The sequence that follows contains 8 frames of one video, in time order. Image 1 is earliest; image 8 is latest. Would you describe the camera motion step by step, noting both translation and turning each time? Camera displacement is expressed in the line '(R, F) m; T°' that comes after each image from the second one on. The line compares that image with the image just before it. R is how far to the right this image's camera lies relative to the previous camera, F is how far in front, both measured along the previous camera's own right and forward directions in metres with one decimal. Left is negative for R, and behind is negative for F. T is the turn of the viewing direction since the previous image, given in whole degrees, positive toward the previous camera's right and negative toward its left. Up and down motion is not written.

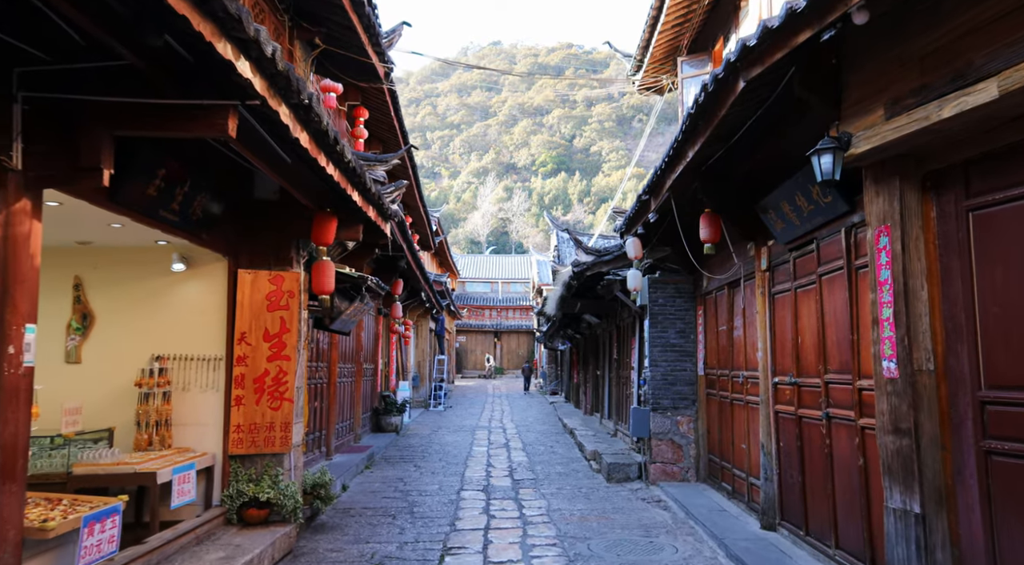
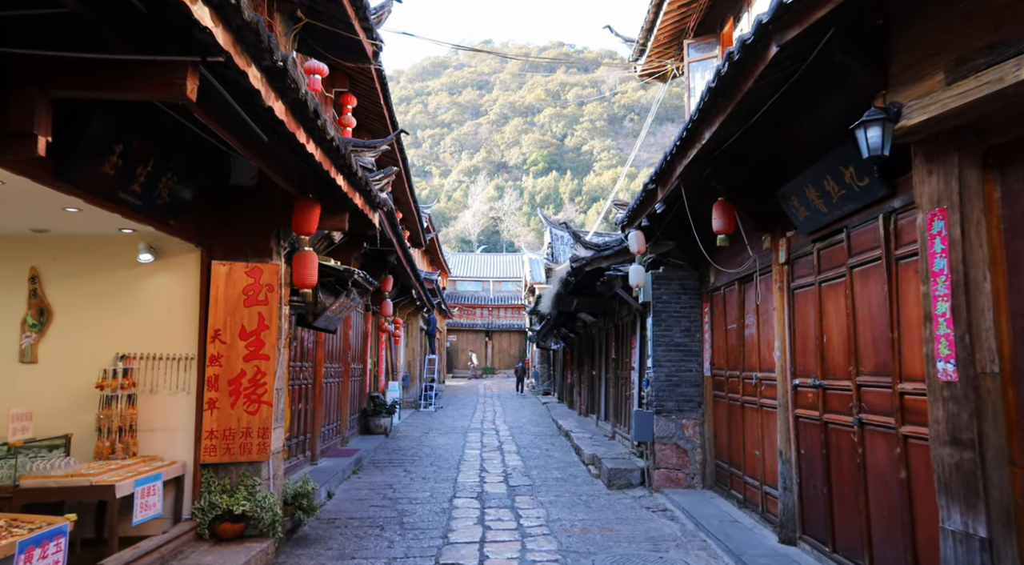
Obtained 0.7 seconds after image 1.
(-0.1, +0.5) m; +1°
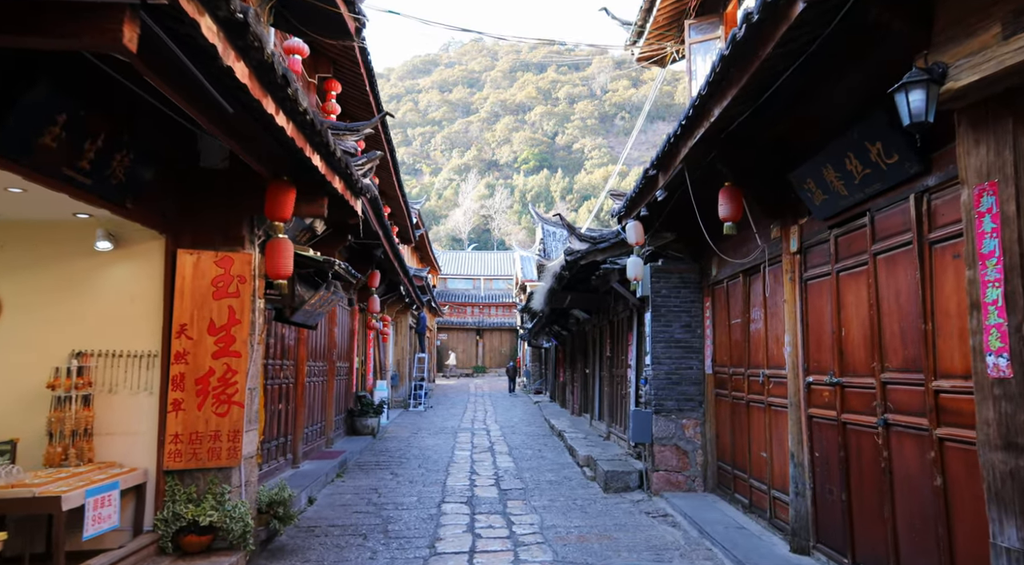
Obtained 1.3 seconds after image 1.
(0.0, +0.4) m; +1°
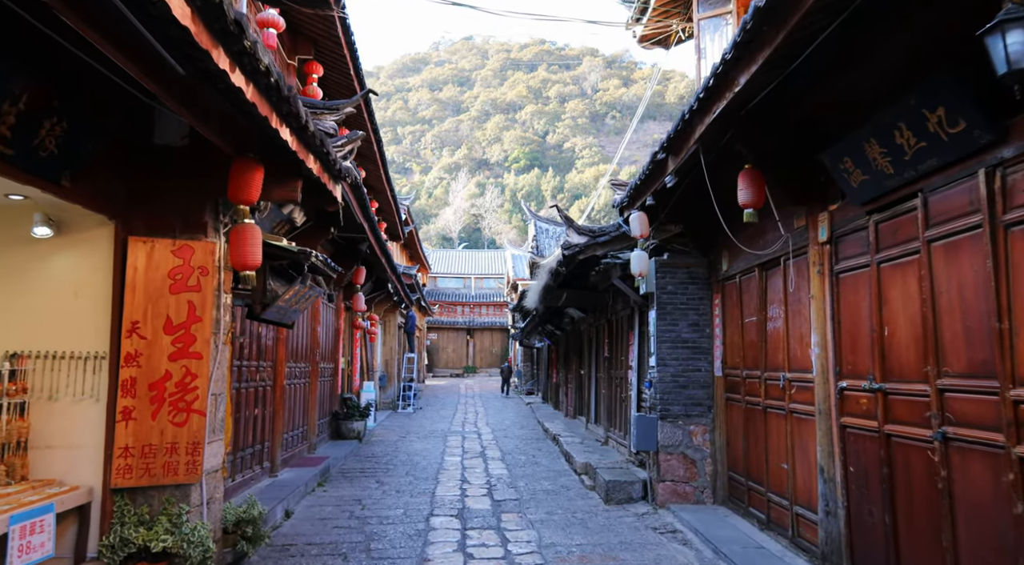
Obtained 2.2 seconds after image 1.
(0.0, +0.6) m; +1°
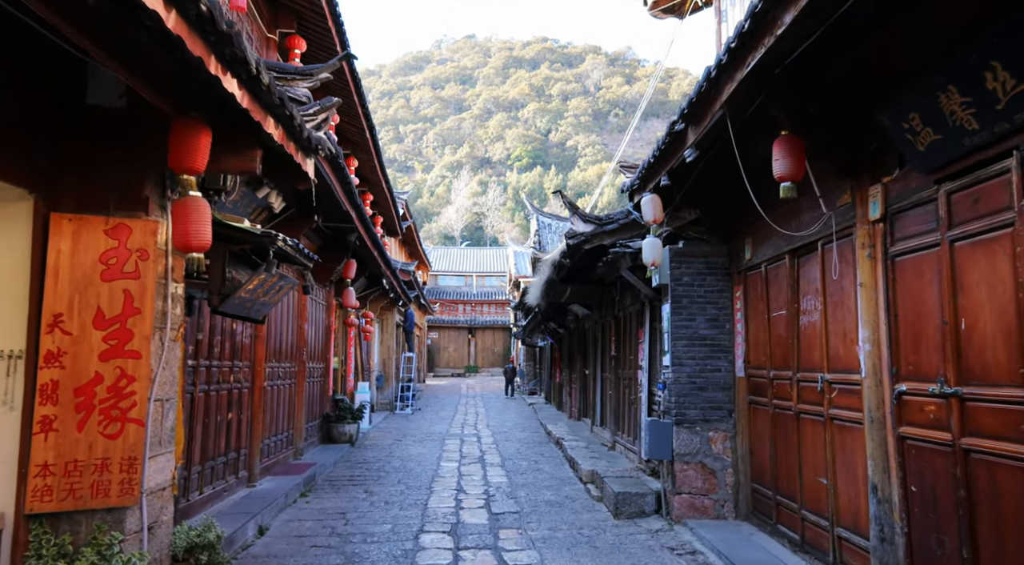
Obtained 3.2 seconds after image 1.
(0.0, +0.7) m; 0°
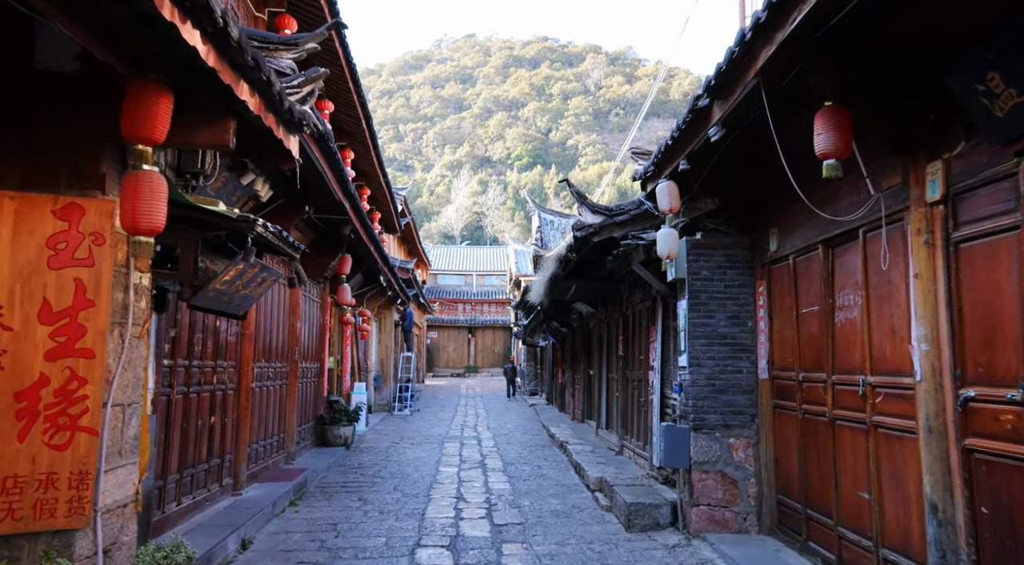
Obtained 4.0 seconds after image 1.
(0.0, +0.5) m; 0°
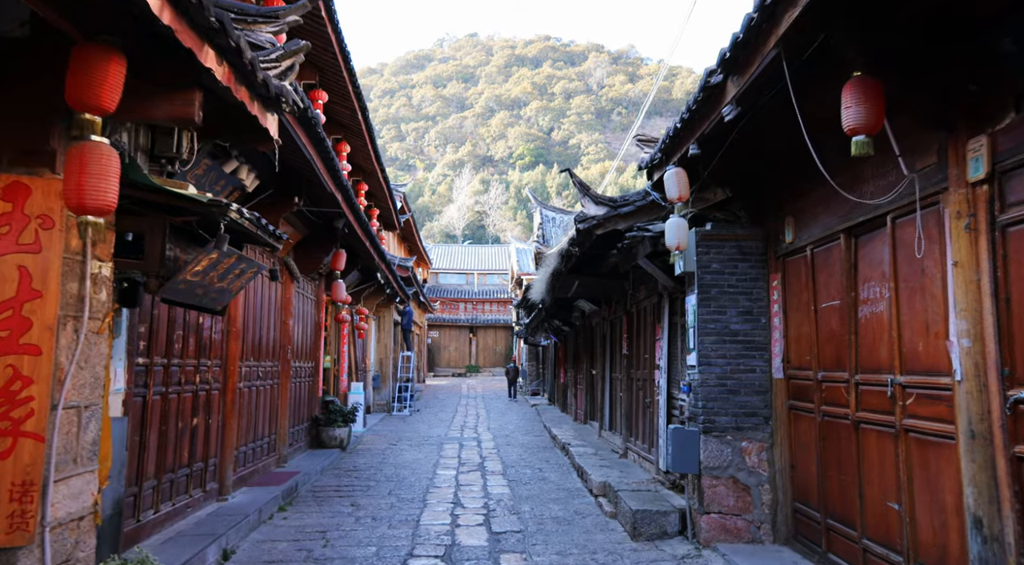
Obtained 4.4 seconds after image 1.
(0.0, +0.4) m; 0°
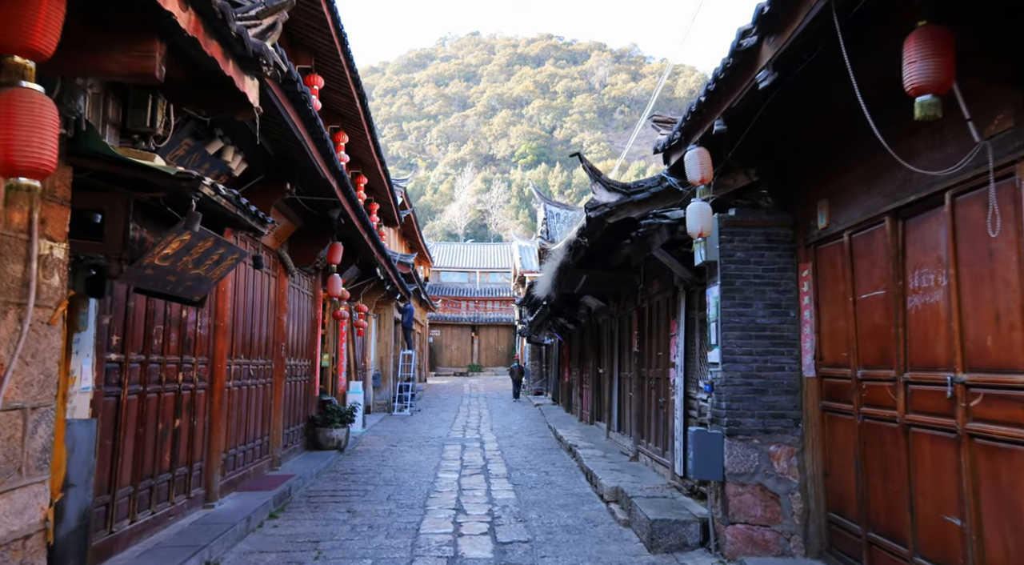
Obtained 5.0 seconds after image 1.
(0.0, +0.5) m; 0°
